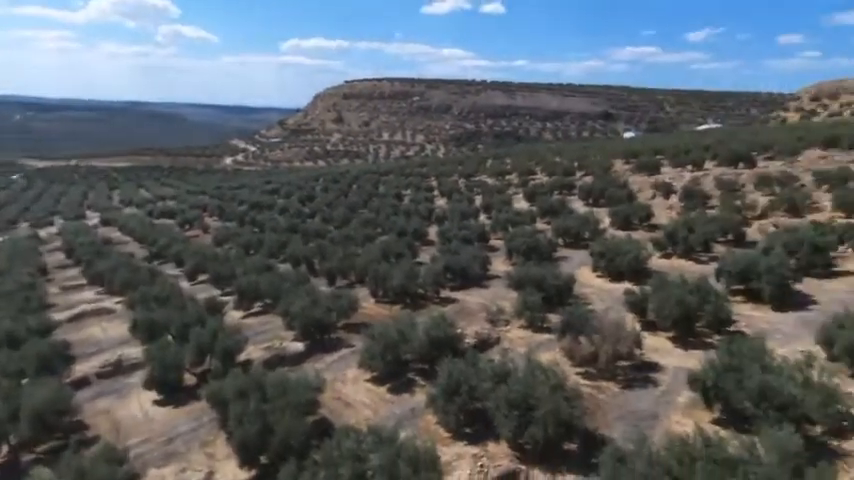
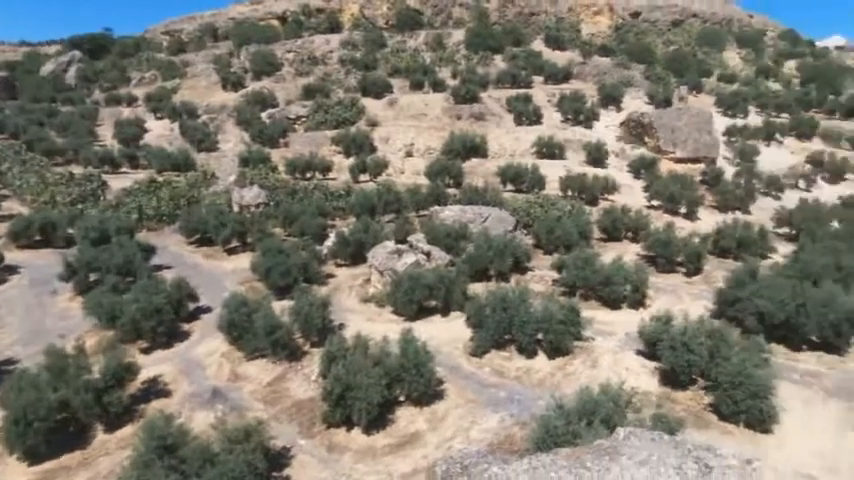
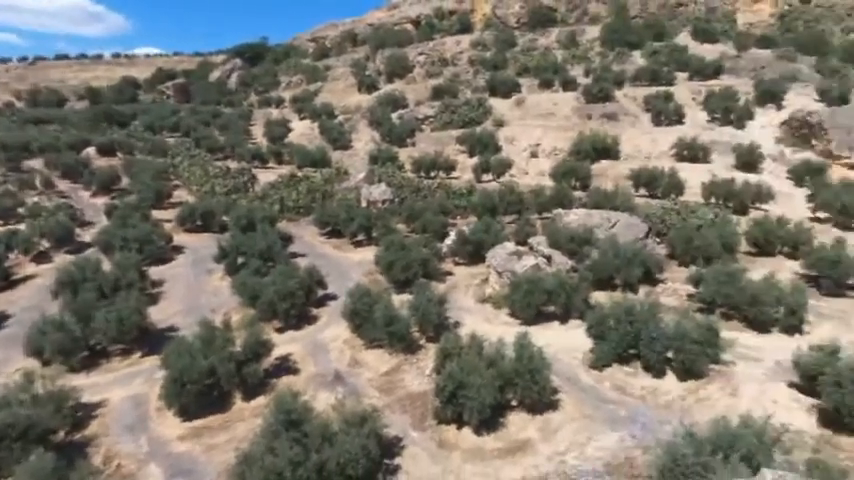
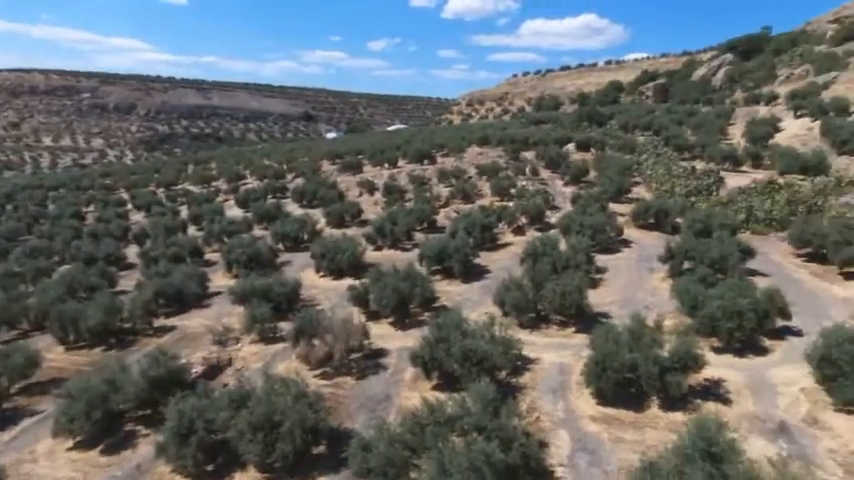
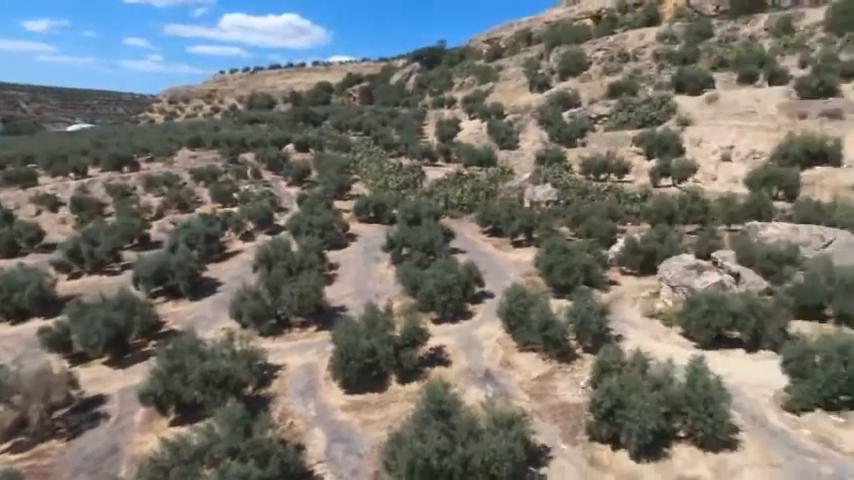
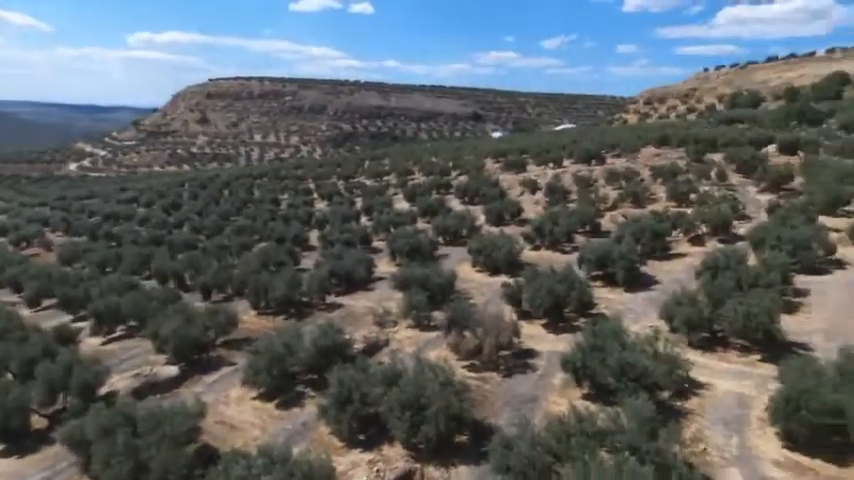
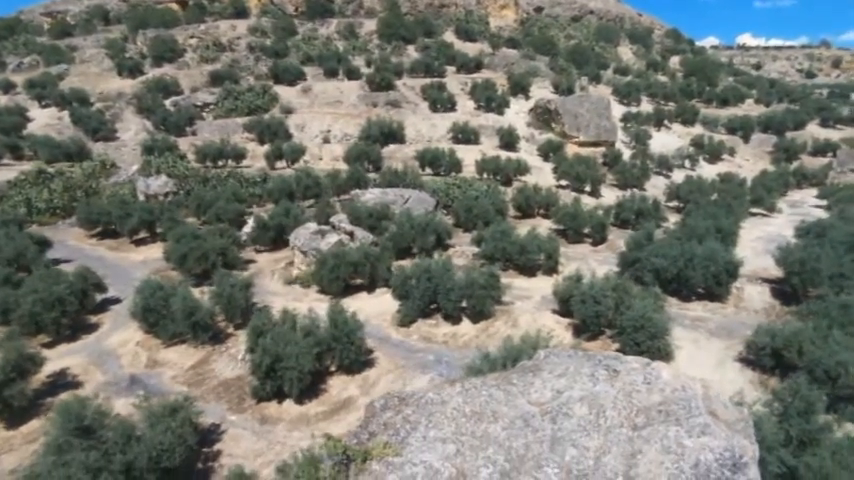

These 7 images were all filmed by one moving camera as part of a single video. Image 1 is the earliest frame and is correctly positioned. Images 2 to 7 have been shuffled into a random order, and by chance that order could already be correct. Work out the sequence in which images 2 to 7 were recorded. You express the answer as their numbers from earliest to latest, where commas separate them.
6, 4, 5, 3, 2, 7
